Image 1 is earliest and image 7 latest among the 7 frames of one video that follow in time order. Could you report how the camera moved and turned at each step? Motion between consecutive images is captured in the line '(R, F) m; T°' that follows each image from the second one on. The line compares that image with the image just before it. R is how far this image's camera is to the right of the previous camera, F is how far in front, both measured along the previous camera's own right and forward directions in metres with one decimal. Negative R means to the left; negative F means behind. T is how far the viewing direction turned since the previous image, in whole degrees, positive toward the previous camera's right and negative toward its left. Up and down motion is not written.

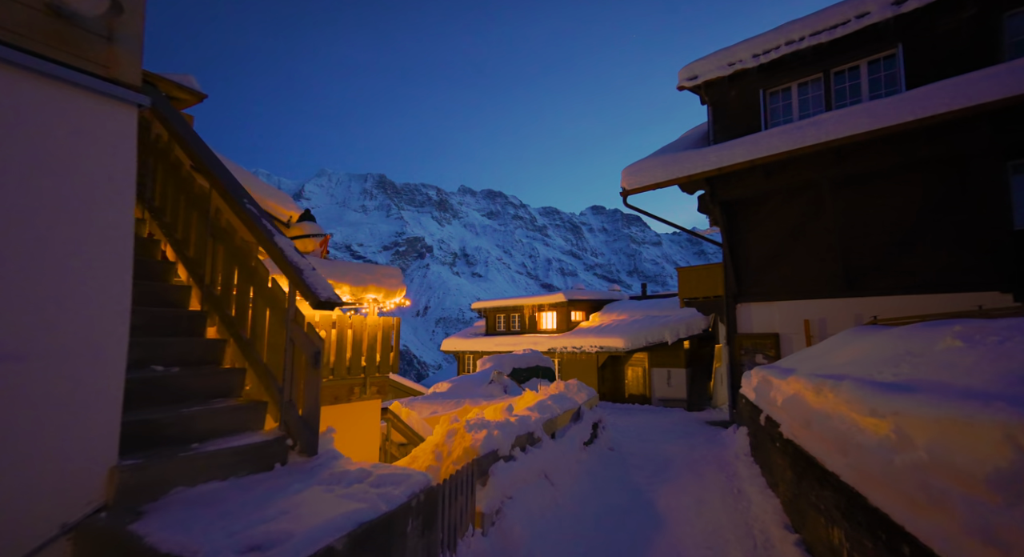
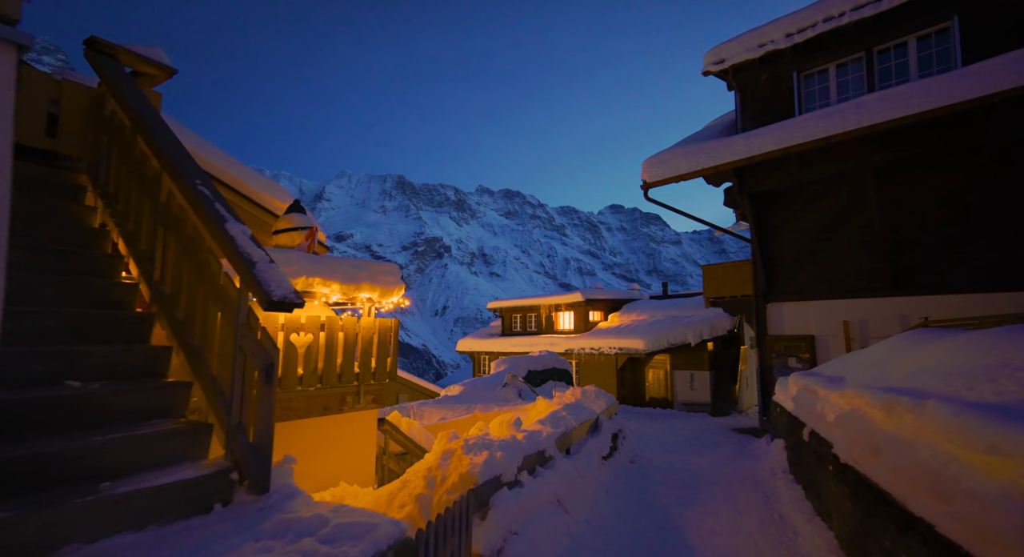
(+0.1, +0.6) m; -2°
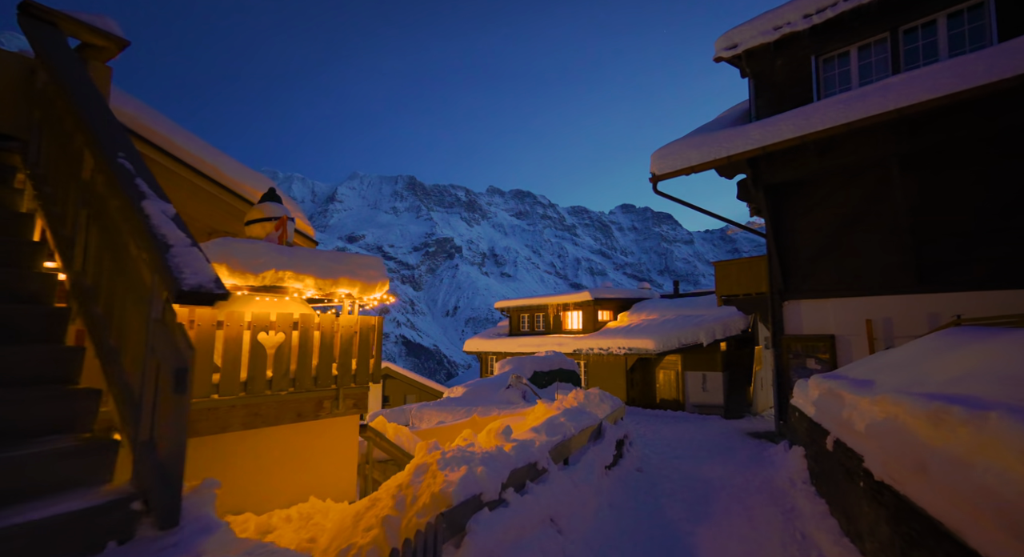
(+0.2, +0.4) m; -1°
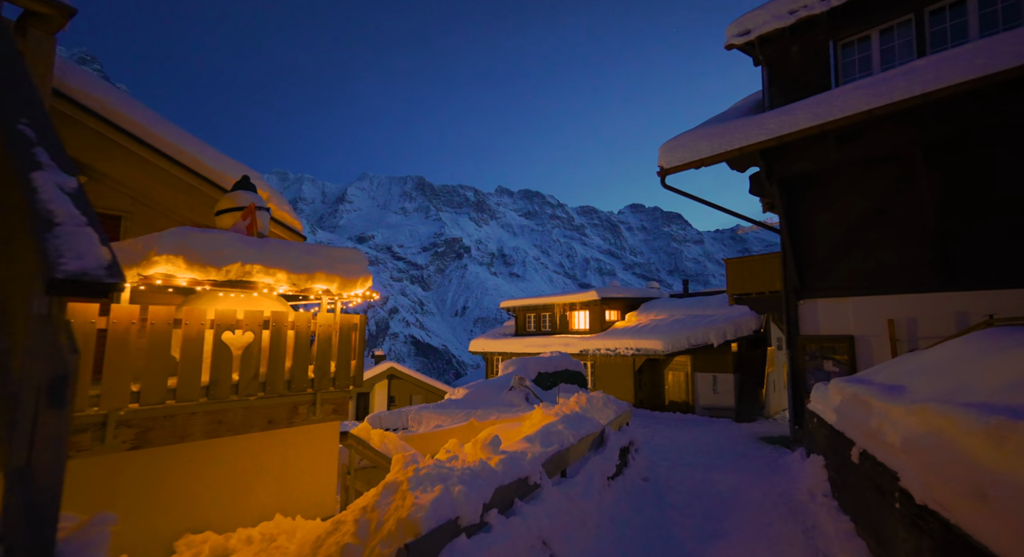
(+0.1, +0.4) m; -1°
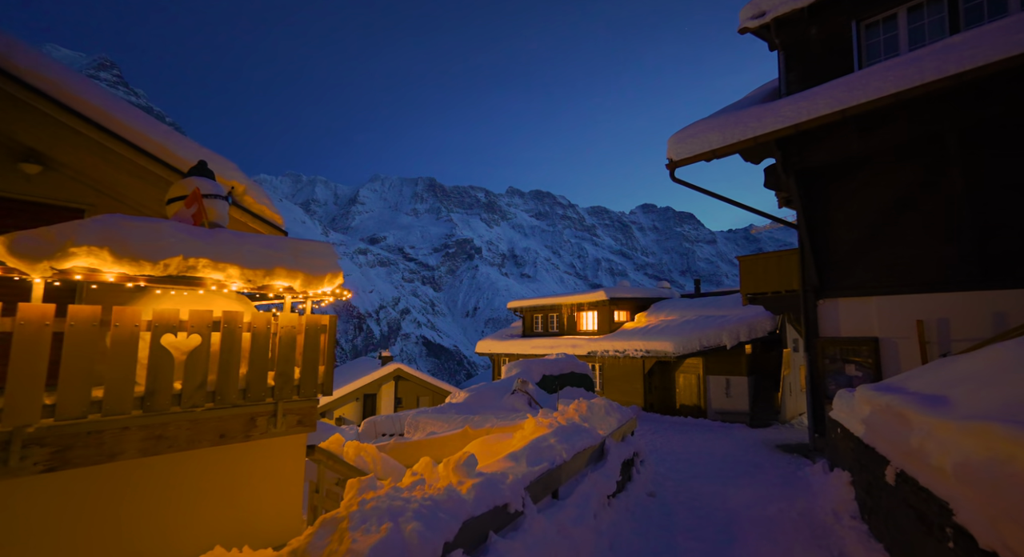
(+0.2, +0.5) m; -1°
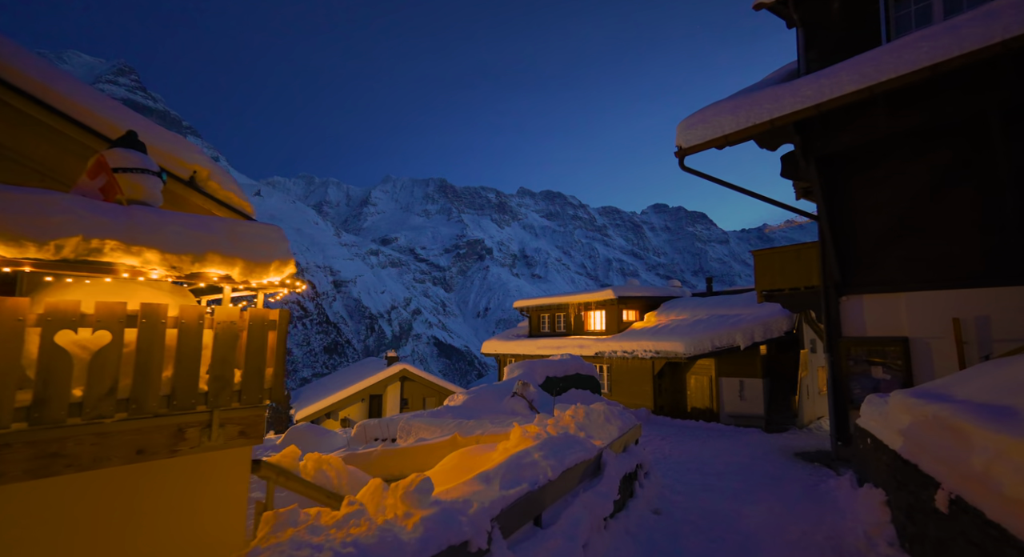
(+0.3, +0.6) m; -1°
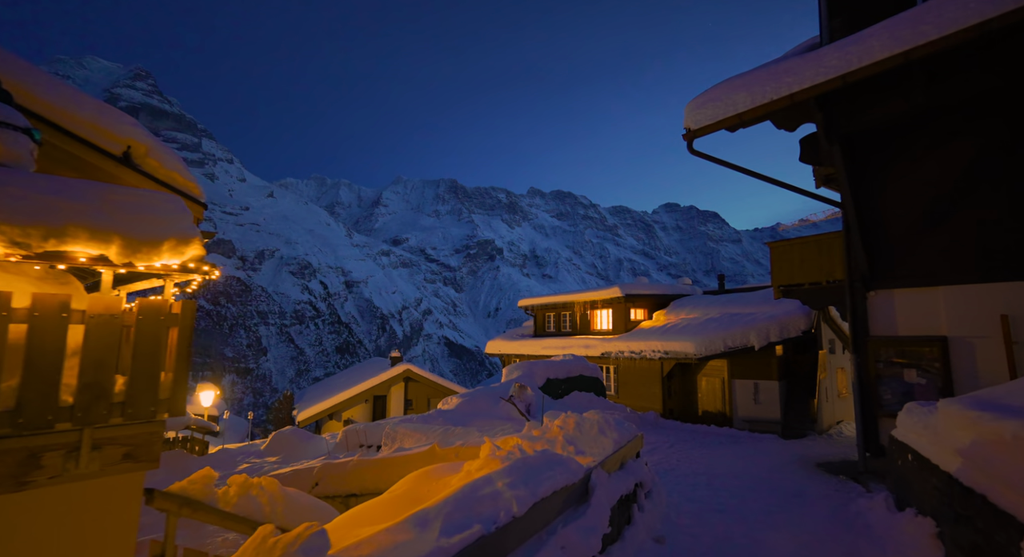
(+0.3, +0.8) m; -1°
